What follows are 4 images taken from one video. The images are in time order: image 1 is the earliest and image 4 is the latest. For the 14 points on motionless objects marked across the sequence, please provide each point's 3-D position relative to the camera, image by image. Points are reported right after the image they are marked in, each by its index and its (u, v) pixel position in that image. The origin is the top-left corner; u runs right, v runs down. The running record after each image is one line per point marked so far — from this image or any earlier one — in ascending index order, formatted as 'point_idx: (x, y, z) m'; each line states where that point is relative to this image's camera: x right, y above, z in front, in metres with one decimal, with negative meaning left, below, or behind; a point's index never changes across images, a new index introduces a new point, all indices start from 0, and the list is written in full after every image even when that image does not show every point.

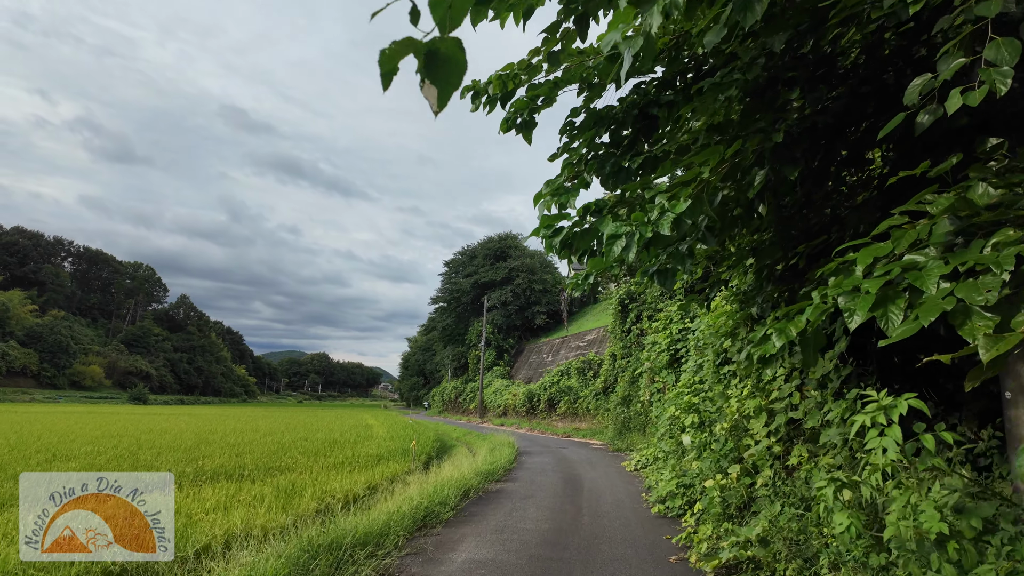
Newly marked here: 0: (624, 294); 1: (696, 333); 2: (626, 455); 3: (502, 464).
0: (+4.0, -0.3, +17.3) m
1: (+3.4, -0.9, +9.1) m
2: (+2.9, -4.3, +12.4) m
3: (-0.2, -3.4, +9.4) m
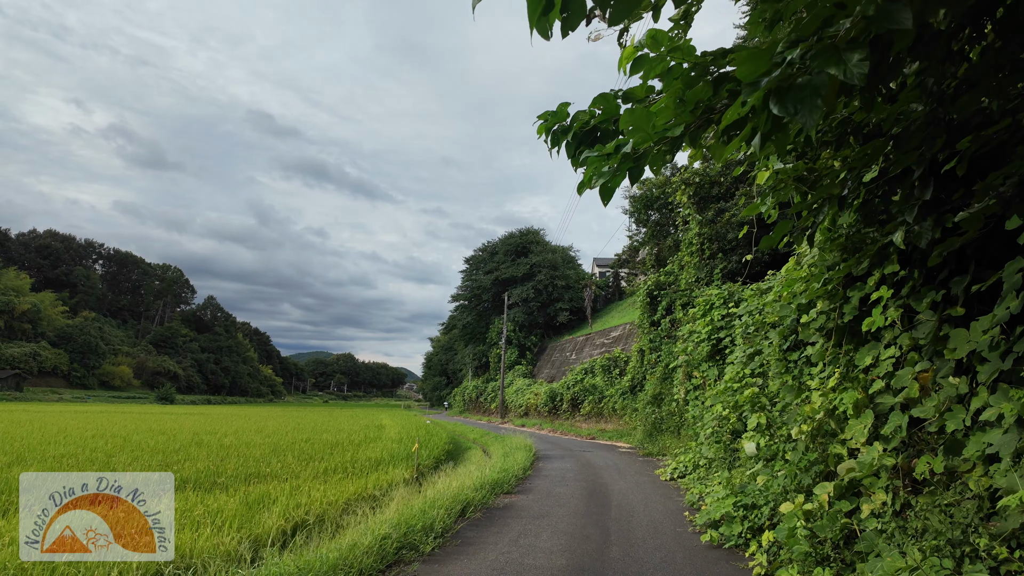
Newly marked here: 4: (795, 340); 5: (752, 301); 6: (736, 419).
0: (+4.6, +0.1, +15.8) m
1: (+3.6, -0.5, +7.6) m
2: (+3.3, -3.9, +11.0) m
3: (0.0, -3.1, +8.1) m
4: (+2.8, -0.5, +4.8) m
5: (+3.8, -0.2, +7.8) m
6: (+3.0, -1.8, +6.4) m
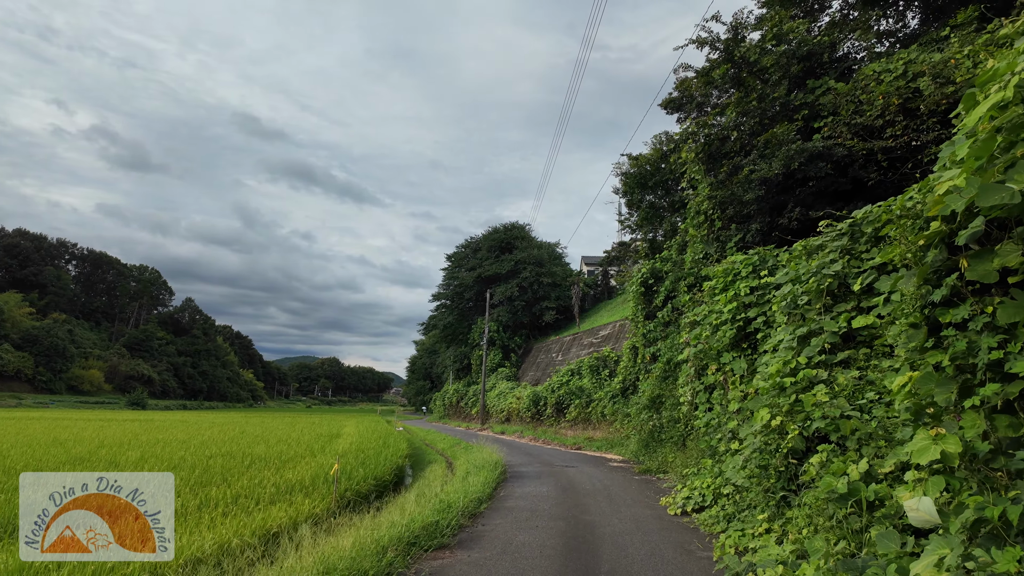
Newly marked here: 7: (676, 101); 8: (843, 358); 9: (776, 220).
0: (+3.8, +0.5, +13.6) m
1: (+3.0, 0.0, +5.3) m
2: (+2.7, -3.5, +8.6) m
3: (-0.6, -2.6, +5.7) m
4: (+2.3, 0.0, +2.5) m
5: (+3.2, +0.3, +5.5) m
6: (+2.4, -1.2, +4.1) m
7: (+4.0, +4.6, +12.0) m
8: (+3.1, -0.7, +4.5) m
9: (+5.0, +1.3, +9.1) m
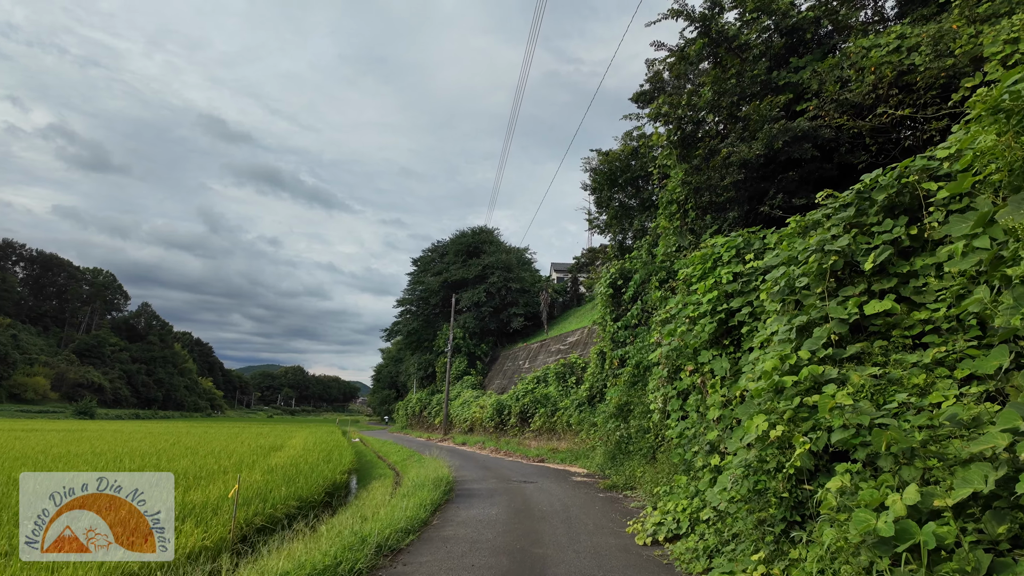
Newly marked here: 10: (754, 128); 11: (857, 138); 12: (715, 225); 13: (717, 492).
0: (+2.8, +0.5, +12.7) m
1: (+2.5, +0.2, +4.4) m
2: (+1.8, -3.3, +7.6) m
3: (-1.2, -2.3, +4.5) m
4: (+1.9, +0.2, +1.6) m
5: (+2.6, +0.4, +4.6) m
6: (+1.9, -1.0, +3.1) m
7: (+3.1, +4.6, +11.2) m
8: (+2.5, -0.5, +3.6) m
9: (+4.2, +1.4, +8.3) m
10: (+4.0, +2.6, +7.9) m
11: (+5.3, +2.3, +7.4) m
12: (+3.4, +1.1, +8.1) m
13: (+1.7, -1.7, +4.0) m
